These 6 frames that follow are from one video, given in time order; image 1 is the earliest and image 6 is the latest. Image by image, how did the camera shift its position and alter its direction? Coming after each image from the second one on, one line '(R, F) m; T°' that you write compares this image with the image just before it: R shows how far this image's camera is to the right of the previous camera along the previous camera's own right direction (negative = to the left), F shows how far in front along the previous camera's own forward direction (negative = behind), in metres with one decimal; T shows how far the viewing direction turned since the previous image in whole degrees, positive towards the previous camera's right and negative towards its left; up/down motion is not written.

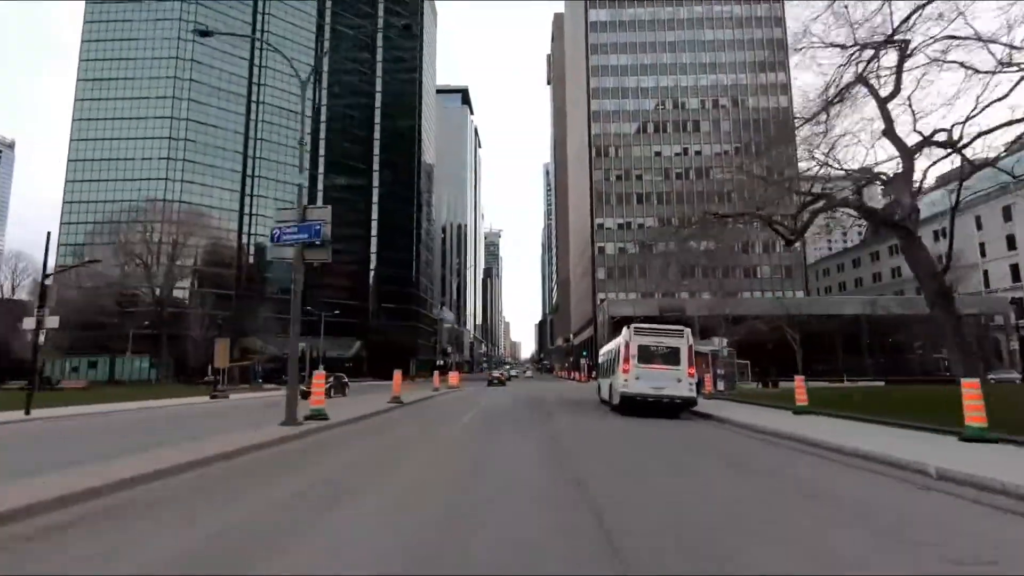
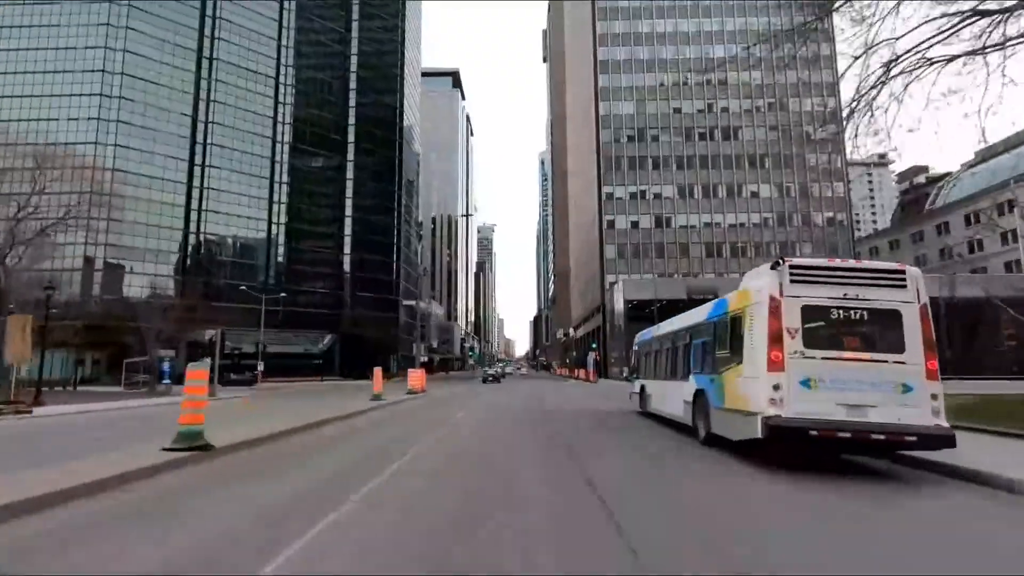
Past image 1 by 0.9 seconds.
(+0.1, +7.8) m; +1°
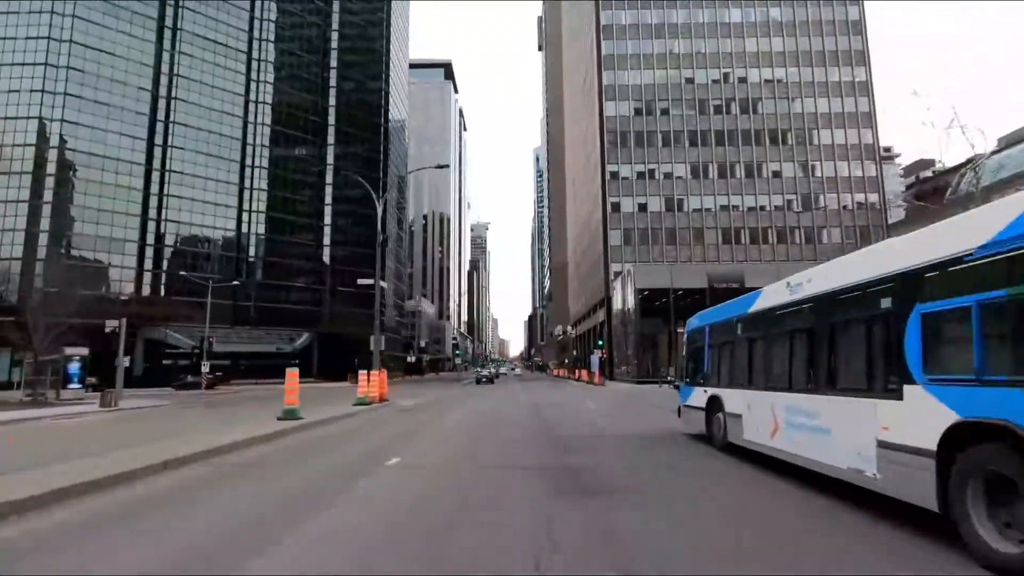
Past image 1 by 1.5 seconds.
(+0.1, +4.5) m; +1°
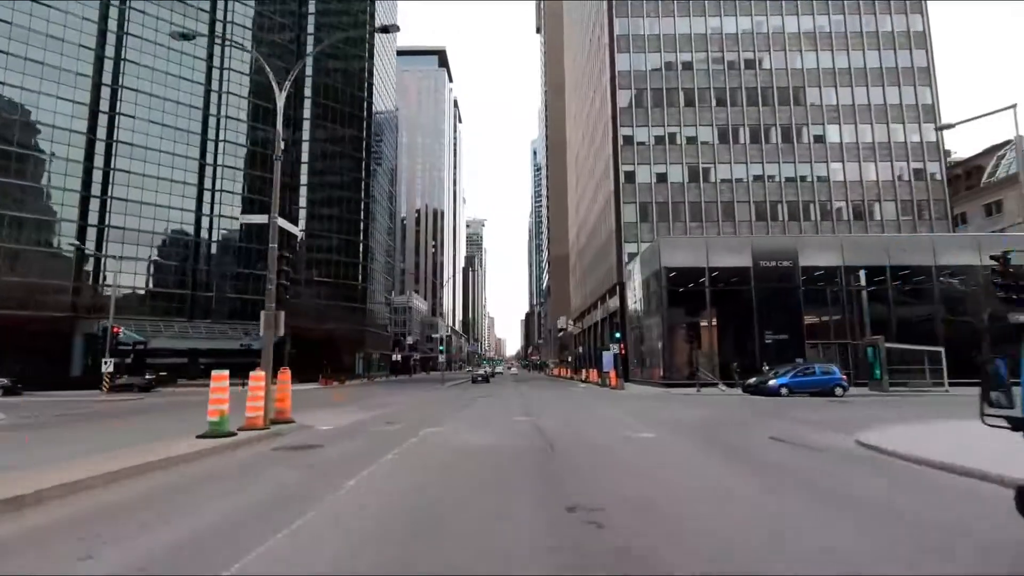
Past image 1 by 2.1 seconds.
(+0.1, +5.6) m; 0°
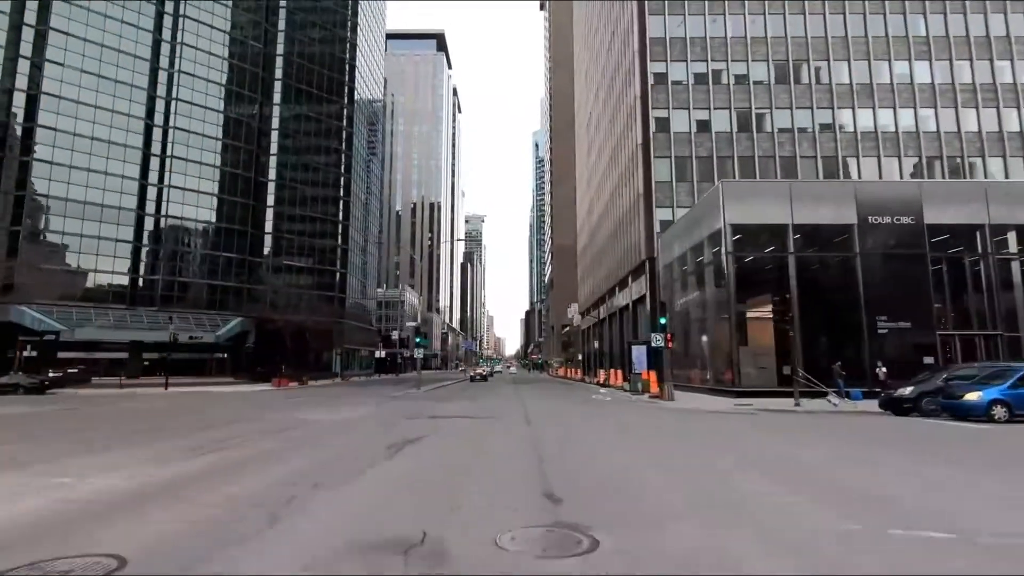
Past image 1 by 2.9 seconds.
(+0.1, +6.6) m; 0°
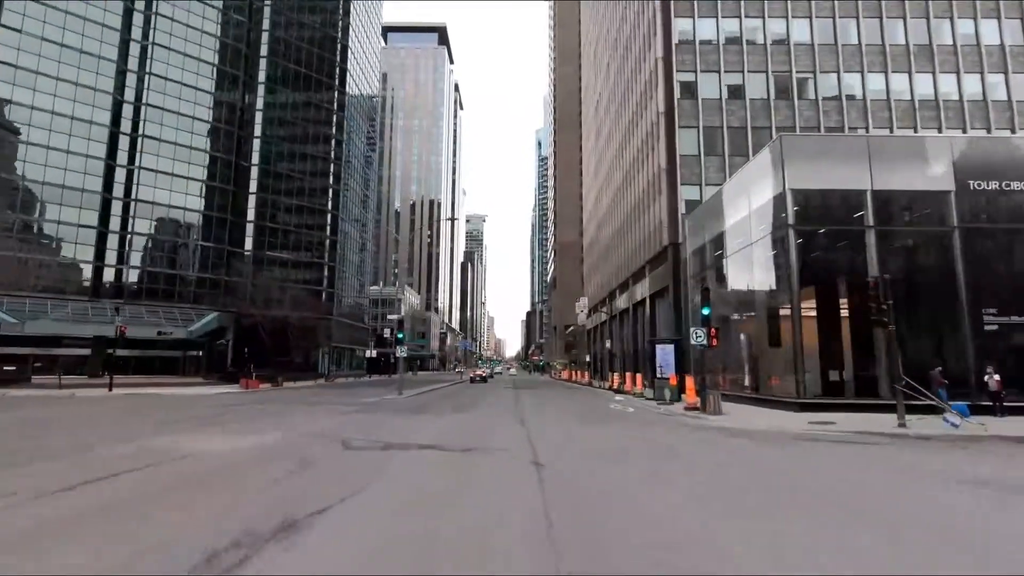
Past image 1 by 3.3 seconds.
(0.0, +3.3) m; 0°
